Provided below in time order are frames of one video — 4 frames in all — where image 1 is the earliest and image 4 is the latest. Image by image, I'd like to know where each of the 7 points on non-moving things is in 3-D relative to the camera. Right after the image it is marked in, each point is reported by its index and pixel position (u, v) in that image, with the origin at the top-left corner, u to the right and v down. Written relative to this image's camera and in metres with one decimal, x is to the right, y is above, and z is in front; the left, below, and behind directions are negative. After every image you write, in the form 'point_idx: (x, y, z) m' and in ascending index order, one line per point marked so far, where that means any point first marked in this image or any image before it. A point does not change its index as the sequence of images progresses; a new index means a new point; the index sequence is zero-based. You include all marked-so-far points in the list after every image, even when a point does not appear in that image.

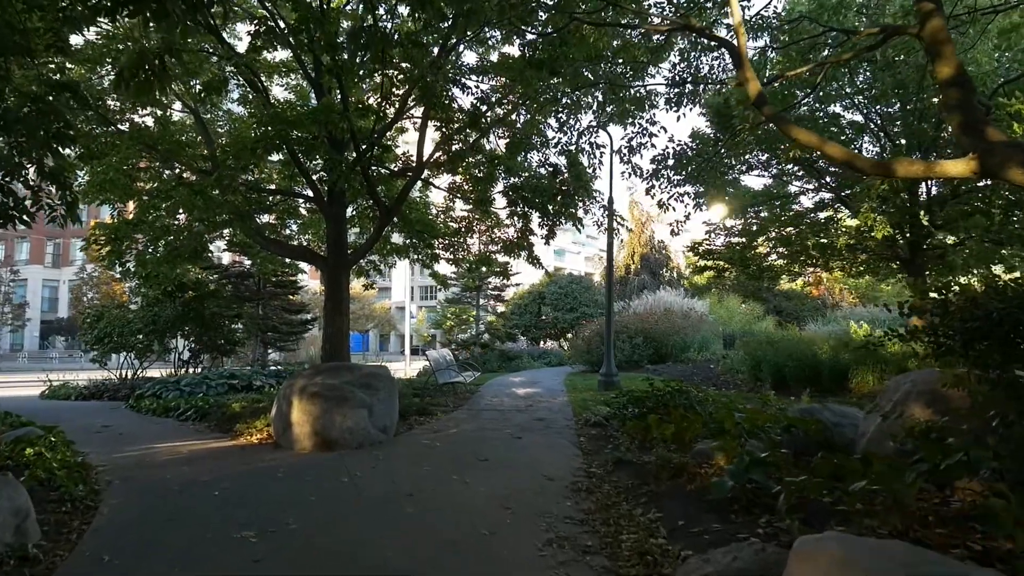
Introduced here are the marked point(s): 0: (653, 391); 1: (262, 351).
0: (+1.4, -1.0, +7.4) m
1: (-5.4, -1.3, +16.0) m
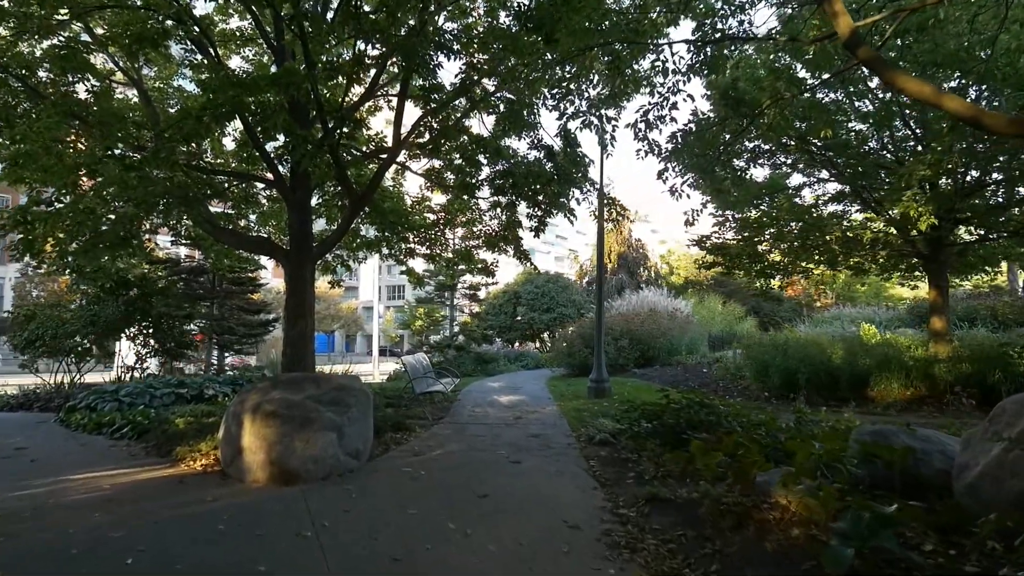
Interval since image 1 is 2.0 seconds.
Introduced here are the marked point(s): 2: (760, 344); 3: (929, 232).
0: (+1.4, -1.0, +6.4) m
1: (-5.8, -1.3, +14.6) m
2: (+3.8, -0.9, +11.4) m
3: (+5.3, +0.7, +9.4) m
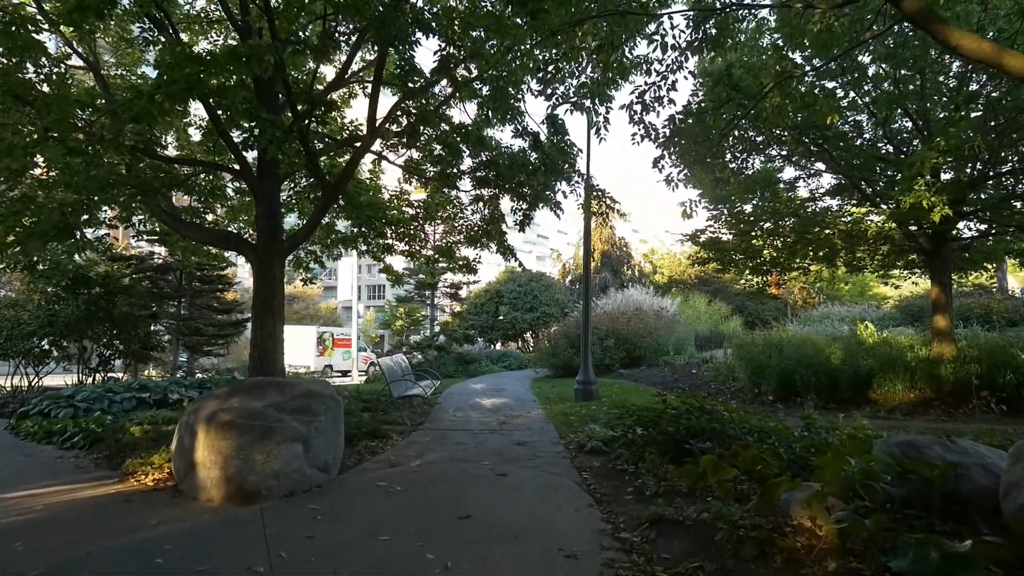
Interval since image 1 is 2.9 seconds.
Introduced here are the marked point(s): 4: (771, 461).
0: (+1.3, -1.0, +5.9) m
1: (-6.1, -1.3, +14.0) m
2: (+3.5, -0.8, +11.0) m
3: (+5.1, +0.7, +9.0) m
4: (+1.3, -0.9, +3.7) m
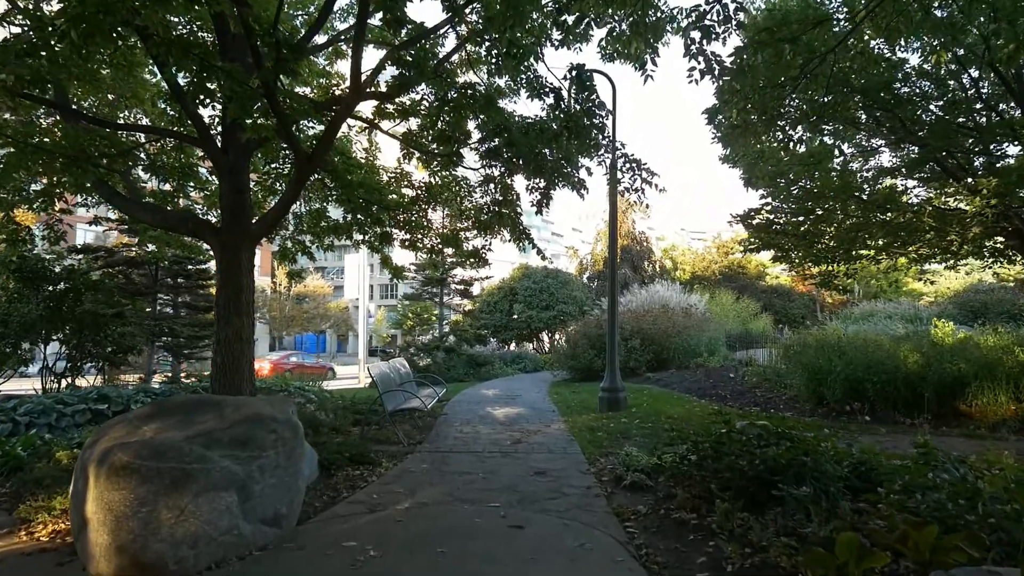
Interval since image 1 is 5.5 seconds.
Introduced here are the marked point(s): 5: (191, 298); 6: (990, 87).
0: (+1.4, -0.9, +4.5) m
1: (-5.8, -1.2, +12.7) m
2: (+3.7, -0.7, +9.5) m
3: (+5.2, +0.8, +7.5) m
4: (+1.4, -0.8, +2.3) m
5: (-5.4, -0.2, +12.5) m
6: (+5.5, +2.3, +8.6) m
